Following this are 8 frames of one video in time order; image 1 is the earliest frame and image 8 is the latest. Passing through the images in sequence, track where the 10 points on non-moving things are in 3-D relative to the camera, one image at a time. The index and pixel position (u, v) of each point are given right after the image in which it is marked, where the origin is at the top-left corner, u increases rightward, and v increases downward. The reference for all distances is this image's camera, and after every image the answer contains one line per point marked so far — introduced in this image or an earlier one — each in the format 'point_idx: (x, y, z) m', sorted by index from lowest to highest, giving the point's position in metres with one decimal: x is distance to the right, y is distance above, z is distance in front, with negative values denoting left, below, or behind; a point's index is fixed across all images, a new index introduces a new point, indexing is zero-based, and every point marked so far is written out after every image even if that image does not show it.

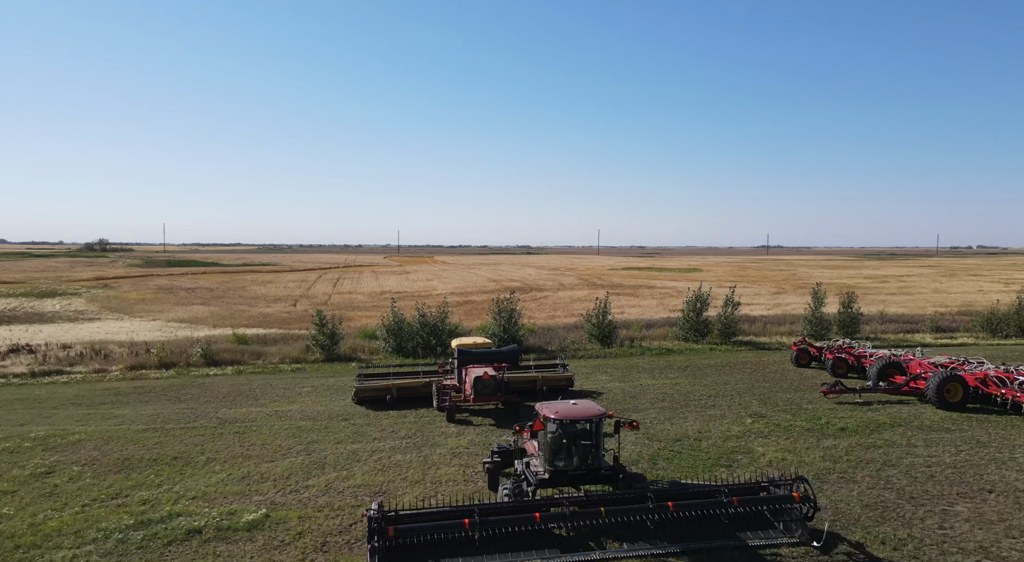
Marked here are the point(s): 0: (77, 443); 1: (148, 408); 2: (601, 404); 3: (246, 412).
0: (-8.9, -3.3, +13.9) m
1: (-9.3, -3.3, +17.4) m
2: (+2.3, -3.2, +17.6) m
3: (-6.6, -3.3, +16.9) m
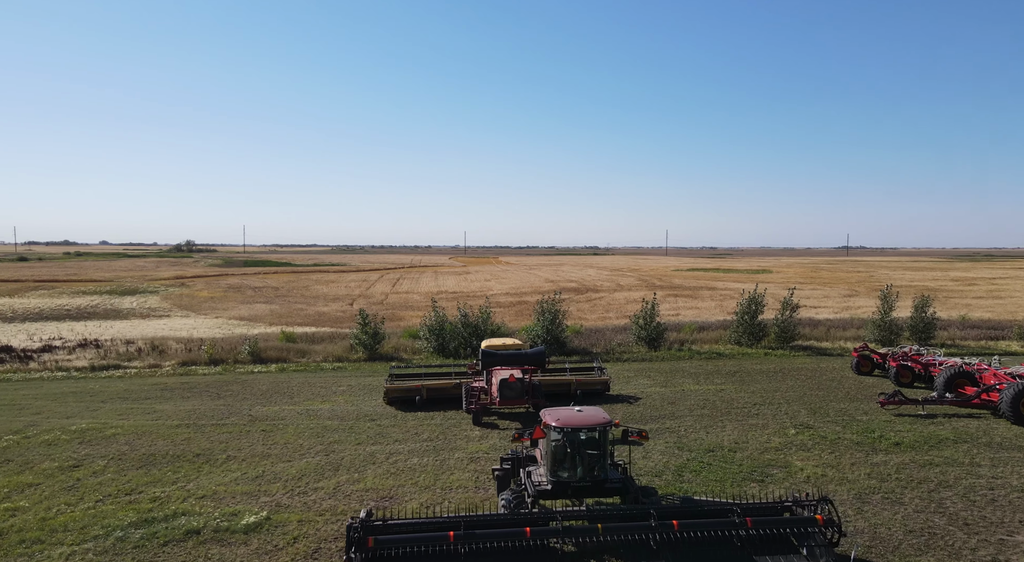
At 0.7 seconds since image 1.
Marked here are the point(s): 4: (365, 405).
0: (-8.4, -3.3, +14.3) m
1: (-8.5, -3.2, +17.8) m
2: (+3.1, -3.2, +16.9) m
3: (-5.9, -3.2, +17.1) m
4: (-3.8, -3.2, +17.6) m
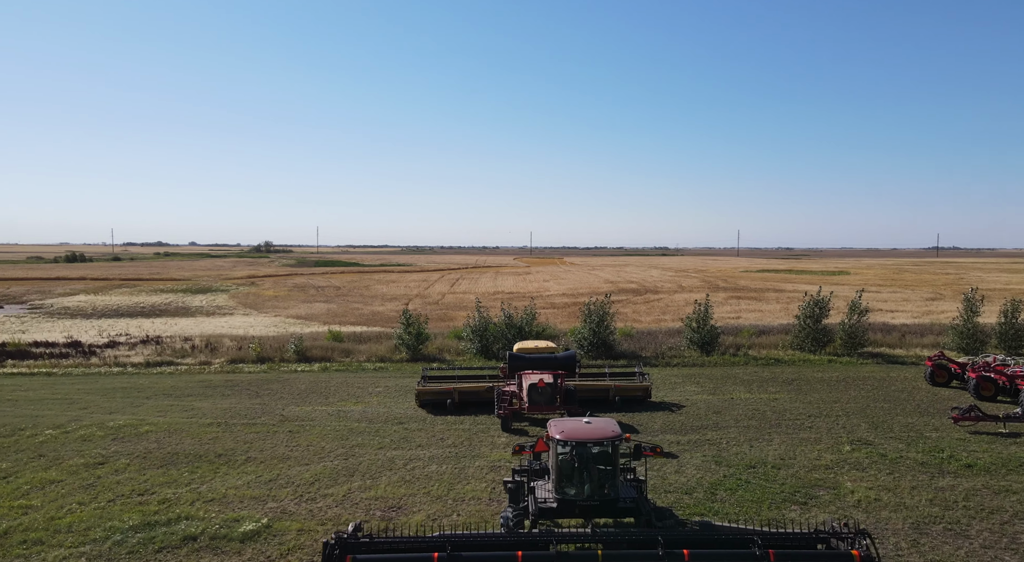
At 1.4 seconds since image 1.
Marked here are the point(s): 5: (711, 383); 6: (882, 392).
0: (-7.9, -3.3, +14.5) m
1: (-7.6, -3.2, +18.0) m
2: (+3.8, -3.2, +15.9) m
3: (-5.0, -3.2, +17.0) m
4: (-2.9, -3.2, +17.3) m
5: (+5.8, -3.0, +20.0) m
6: (+10.0, -3.0, +18.4) m
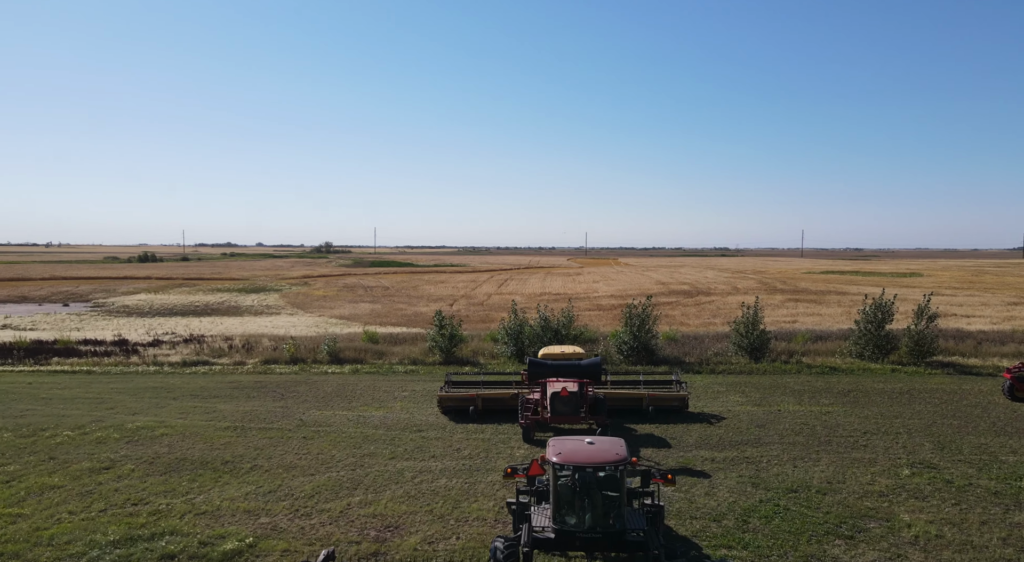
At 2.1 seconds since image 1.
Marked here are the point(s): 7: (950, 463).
0: (-7.4, -3.3, +14.2) m
1: (-6.8, -3.2, +17.7) m
2: (+4.4, -3.2, +14.6) m
3: (-4.4, -3.2, +16.4) m
4: (-2.3, -3.2, +16.6) m
5: (+6.7, -3.1, +18.5) m
6: (+10.7, -3.1, +16.6) m
7: (+7.9, -3.3, +12.3) m
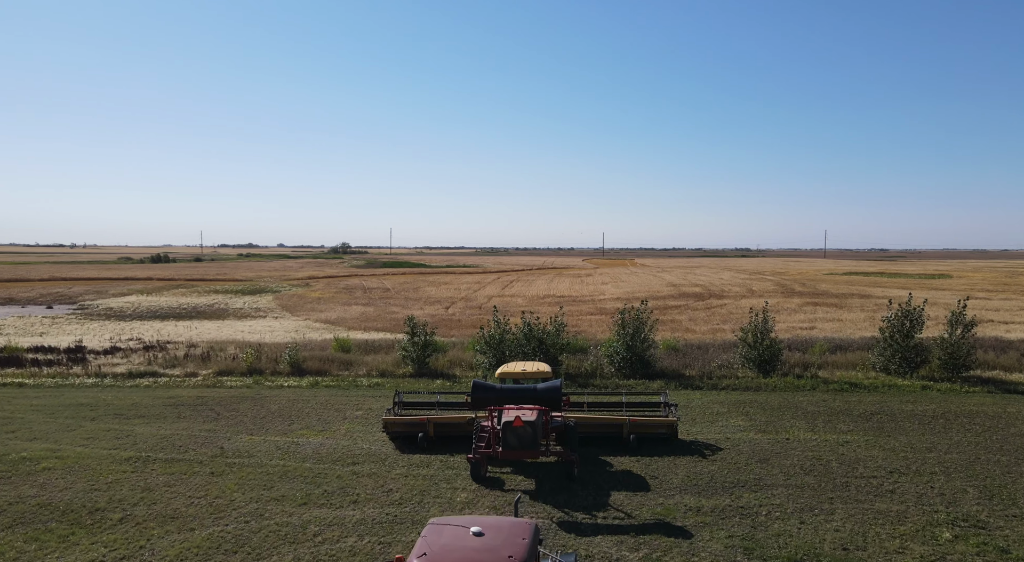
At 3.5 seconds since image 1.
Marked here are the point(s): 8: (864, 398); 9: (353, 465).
0: (-8.3, -3.4, +12.0) m
1: (-7.7, -3.3, +15.4) m
2: (+3.5, -3.3, +12.1) m
3: (-5.3, -3.3, +14.1) m
4: (-3.1, -3.3, +14.2) m
5: (+5.9, -3.2, +15.9) m
6: (+9.9, -3.2, +13.9) m
7: (+6.9, -3.4, +9.6) m
8: (+9.0, -3.0, +17.3) m
9: (-2.9, -3.4, +12.6) m
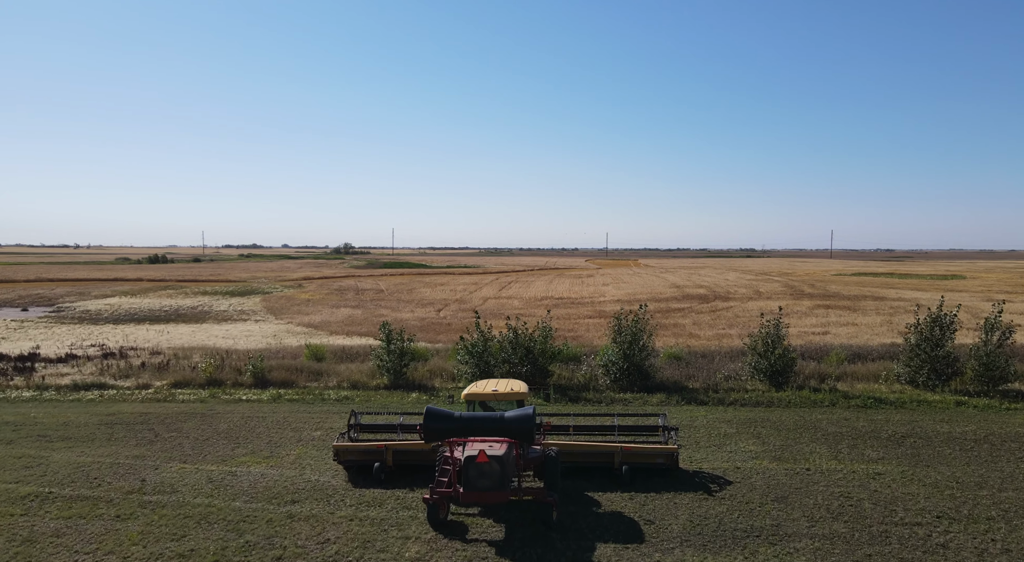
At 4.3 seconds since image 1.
0: (-8.8, -3.4, +10.0) m
1: (-8.1, -3.3, +13.4) m
2: (+3.0, -3.4, +10.0) m
3: (-5.7, -3.4, +12.1) m
4: (-3.6, -3.4, +12.2) m
5: (+5.4, -3.2, +13.8) m
6: (+9.4, -3.2, +11.8) m
7: (+6.4, -3.4, +7.6) m
8: (+8.5, -3.1, +15.2) m
9: (-3.4, -3.4, +10.6) m
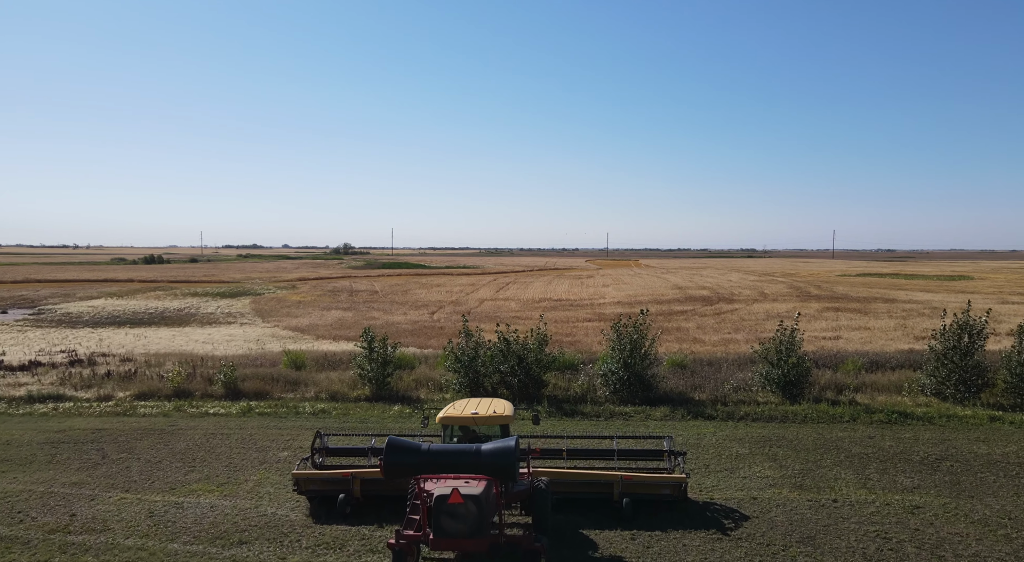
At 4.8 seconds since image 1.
0: (-9.0, -3.5, +8.5) m
1: (-8.4, -3.4, +12.0) m
2: (+2.7, -3.5, +8.5) m
3: (-6.0, -3.4, +10.7) m
4: (-3.8, -3.5, +10.7) m
5: (+5.2, -3.3, +12.3) m
6: (+9.2, -3.3, +10.3) m
7: (+6.2, -3.5, +6.1) m
8: (+8.3, -3.1, +13.8) m
9: (-3.6, -3.5, +9.1) m
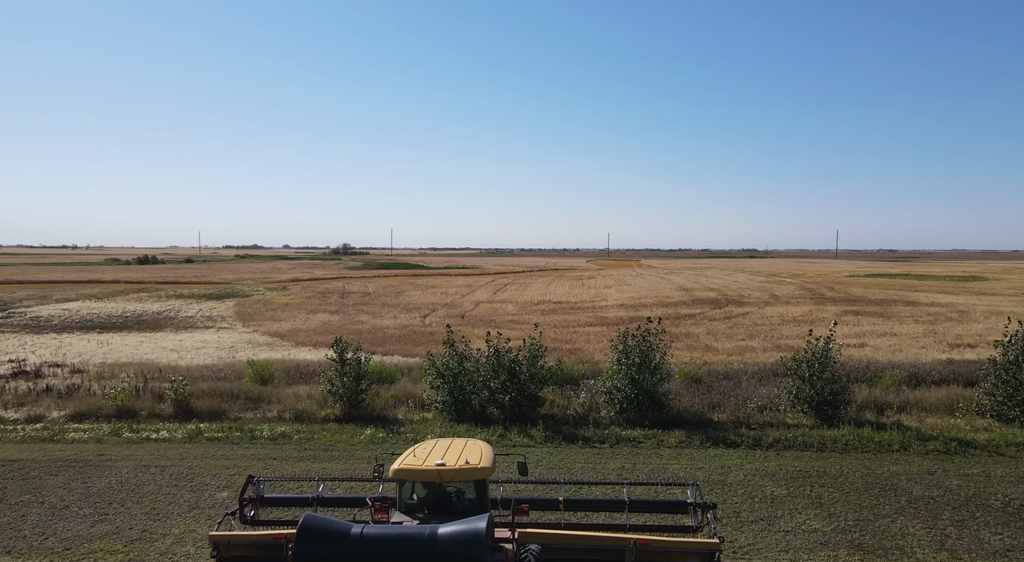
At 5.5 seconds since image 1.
0: (-9.3, -3.5, +6.2) m
1: (-8.6, -3.5, +9.7) m
2: (+2.5, -3.5, +6.2) m
3: (-6.2, -3.5, +8.3) m
4: (-4.0, -3.5, +8.4) m
5: (+5.0, -3.4, +10.0) m
6: (+8.9, -3.3, +8.0) m
7: (+6.0, -3.6, +3.8) m
8: (+8.1, -3.2, +11.4) m
9: (-3.9, -3.6, +6.8) m
